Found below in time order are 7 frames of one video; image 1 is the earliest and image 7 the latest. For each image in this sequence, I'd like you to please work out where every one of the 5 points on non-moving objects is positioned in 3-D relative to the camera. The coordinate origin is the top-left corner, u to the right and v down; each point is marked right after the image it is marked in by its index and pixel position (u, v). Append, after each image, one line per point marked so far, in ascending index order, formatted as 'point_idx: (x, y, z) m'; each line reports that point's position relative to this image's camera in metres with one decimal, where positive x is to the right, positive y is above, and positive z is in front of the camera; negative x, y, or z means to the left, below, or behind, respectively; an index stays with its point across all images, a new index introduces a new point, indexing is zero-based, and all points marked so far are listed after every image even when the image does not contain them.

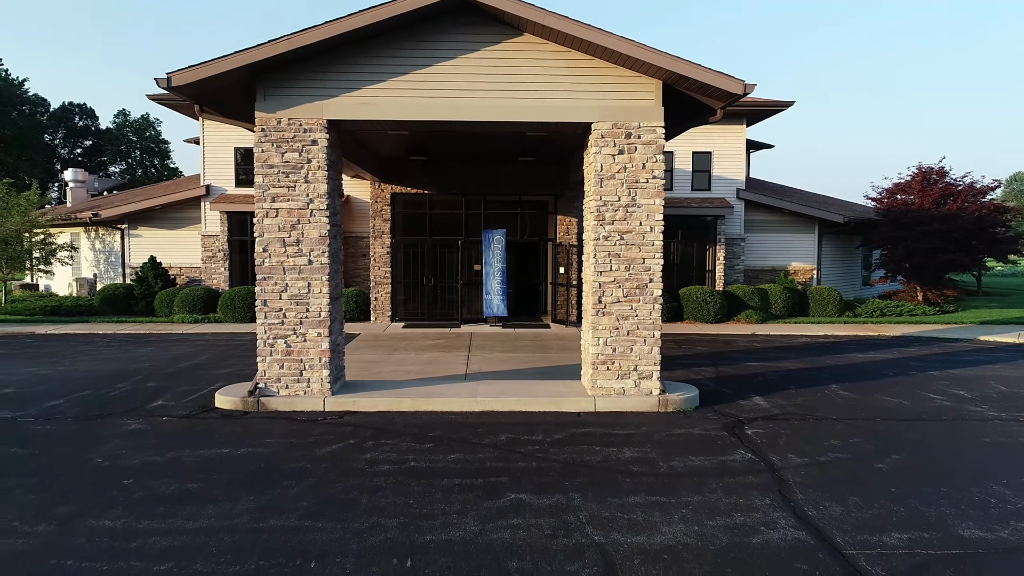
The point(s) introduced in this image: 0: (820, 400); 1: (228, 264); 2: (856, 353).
0: (+3.9, -1.4, +7.9) m
1: (-6.9, +0.6, +15.1) m
2: (+6.2, -1.2, +11.3) m
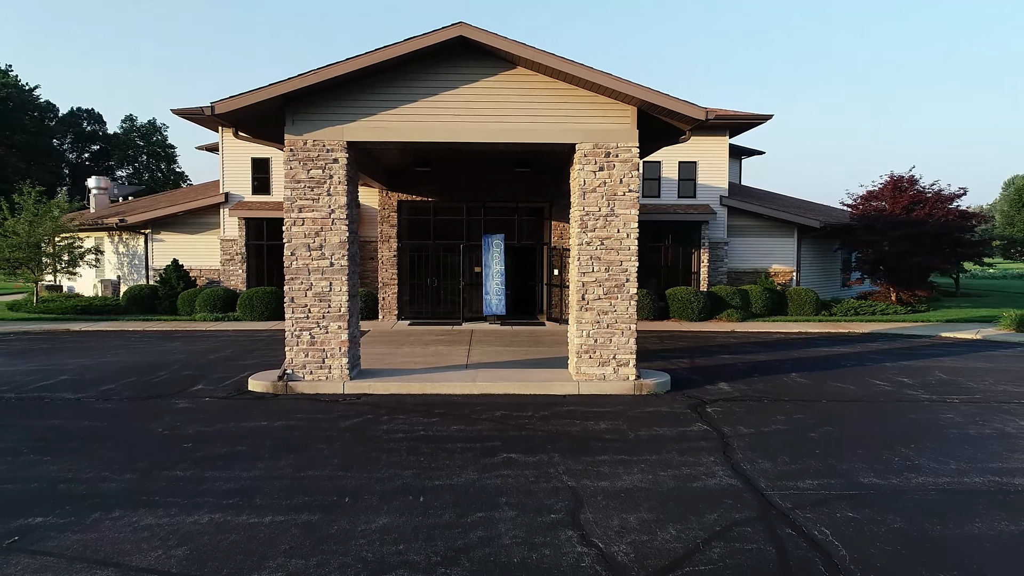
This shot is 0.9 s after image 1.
0: (+3.8, -1.4, +9.0) m
1: (-6.9, +0.6, +16.2) m
2: (+6.2, -1.2, +12.3) m
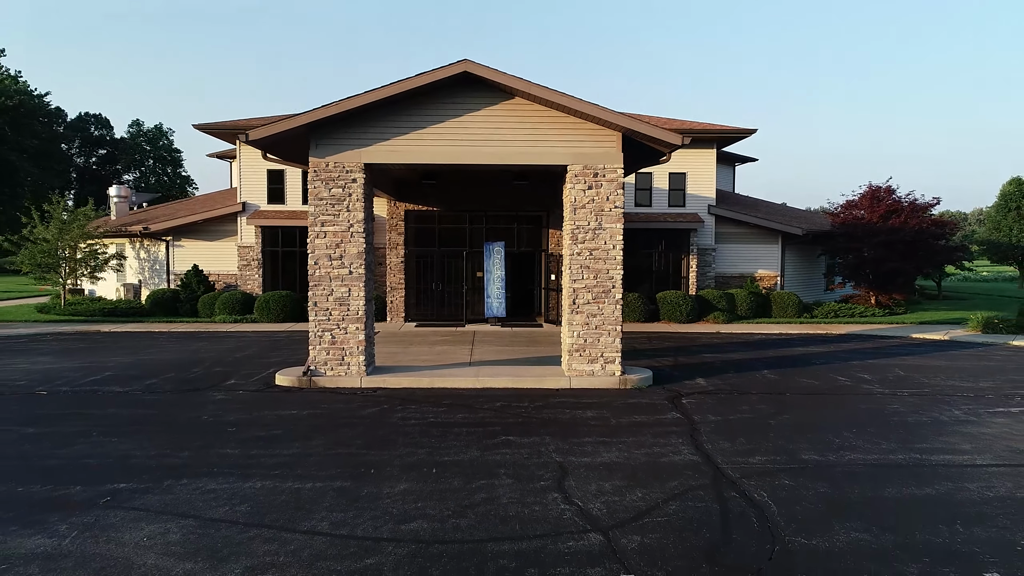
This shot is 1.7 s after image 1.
0: (+3.8, -1.5, +10.0) m
1: (-6.9, +0.4, +17.3) m
2: (+6.1, -1.3, +13.3) m
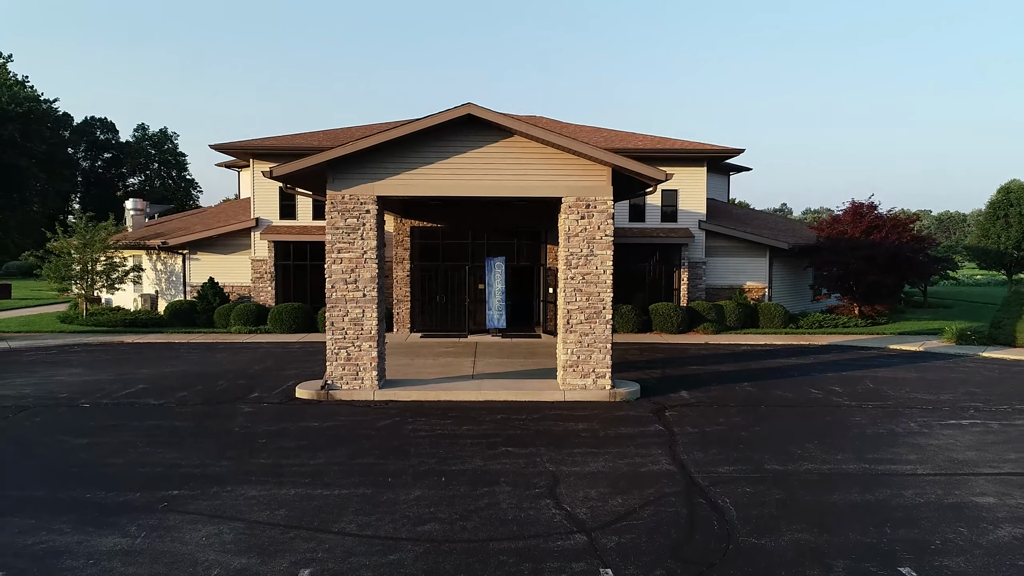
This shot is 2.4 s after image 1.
0: (+3.8, -1.8, +10.9) m
1: (-6.9, +0.1, +18.2) m
2: (+6.1, -1.6, +14.2) m
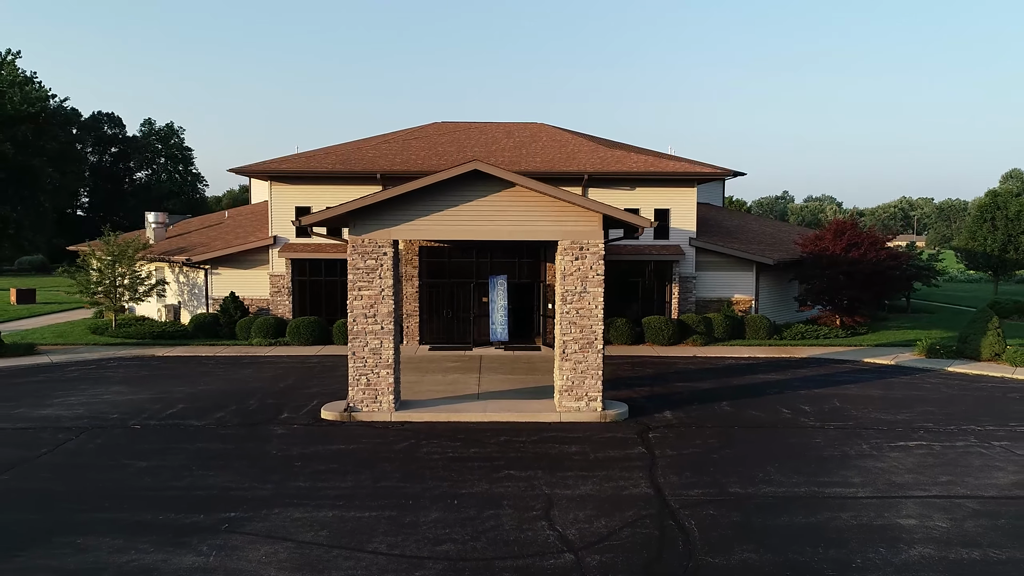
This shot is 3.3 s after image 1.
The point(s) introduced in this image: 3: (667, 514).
0: (+3.8, -2.4, +12.2) m
1: (-6.9, -0.3, +19.4) m
2: (+6.2, -2.1, +15.5) m
3: (+2.0, -2.8, +7.8) m
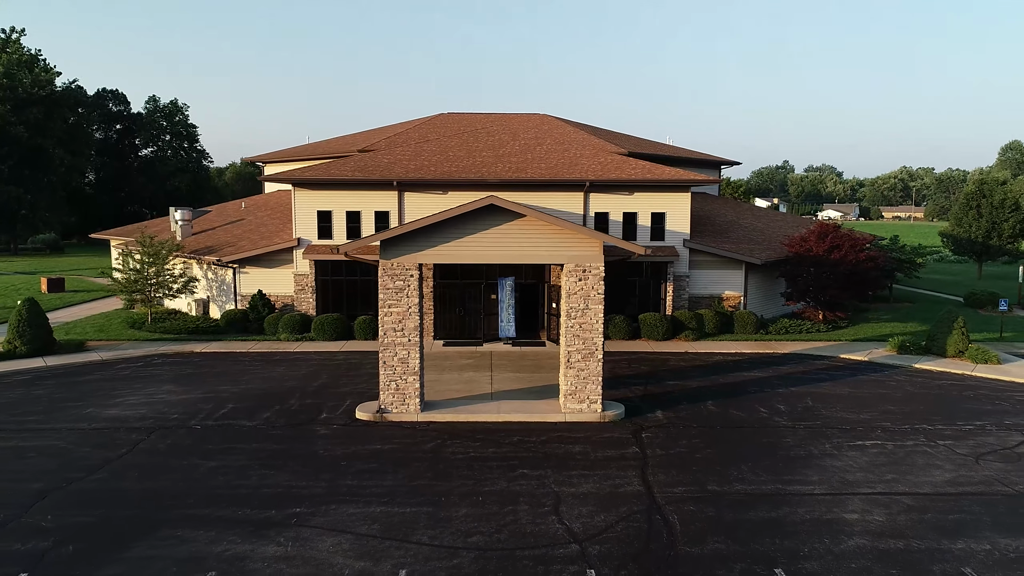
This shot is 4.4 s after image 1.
0: (+4.1, -2.8, +13.9) m
1: (-6.7, -0.2, +21.0) m
2: (+6.4, -2.3, +17.1) m
3: (+2.2, -3.4, +9.5) m
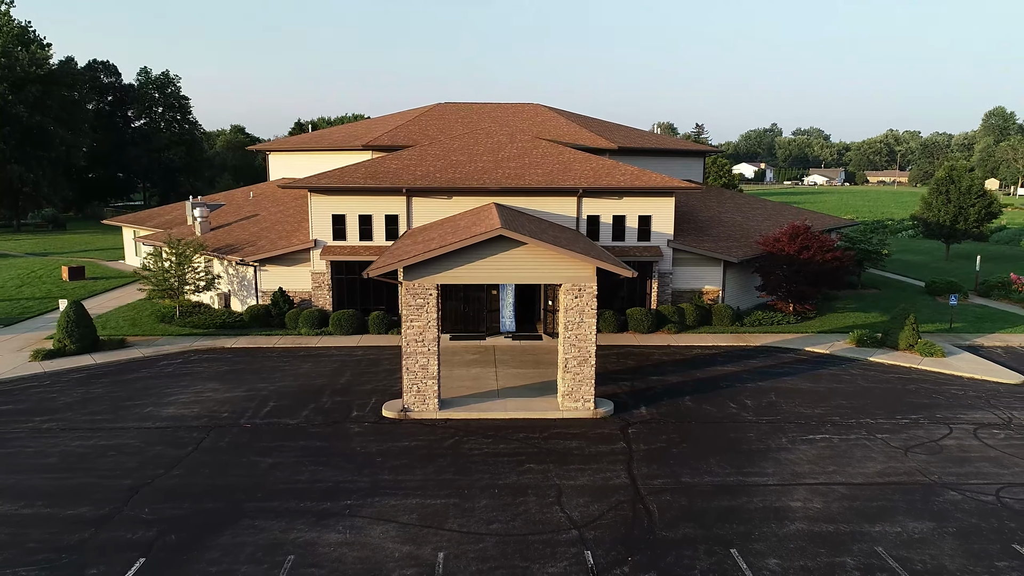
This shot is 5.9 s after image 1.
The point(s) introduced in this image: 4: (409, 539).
0: (+4.2, -3.1, +16.1) m
1: (-6.7, -0.1, +22.8) m
2: (+6.5, -2.4, +19.4) m
3: (+2.4, -4.0, +11.8) m
4: (-1.8, -4.3, +10.6) m
